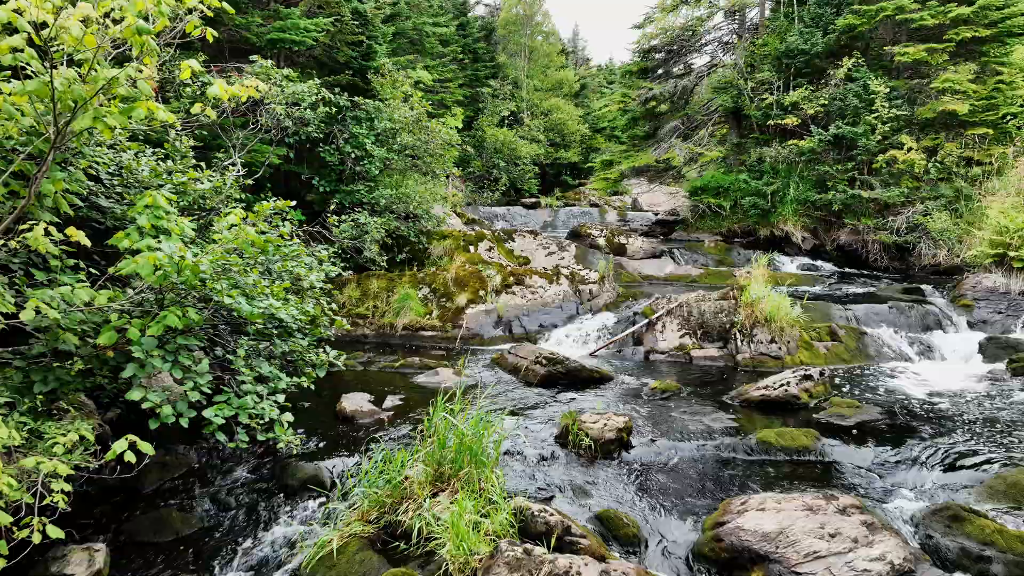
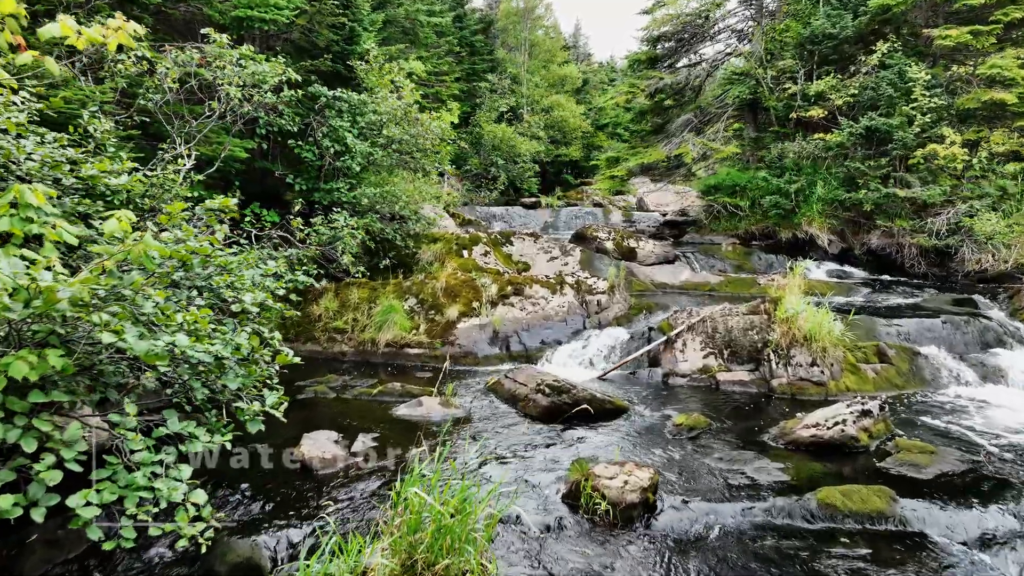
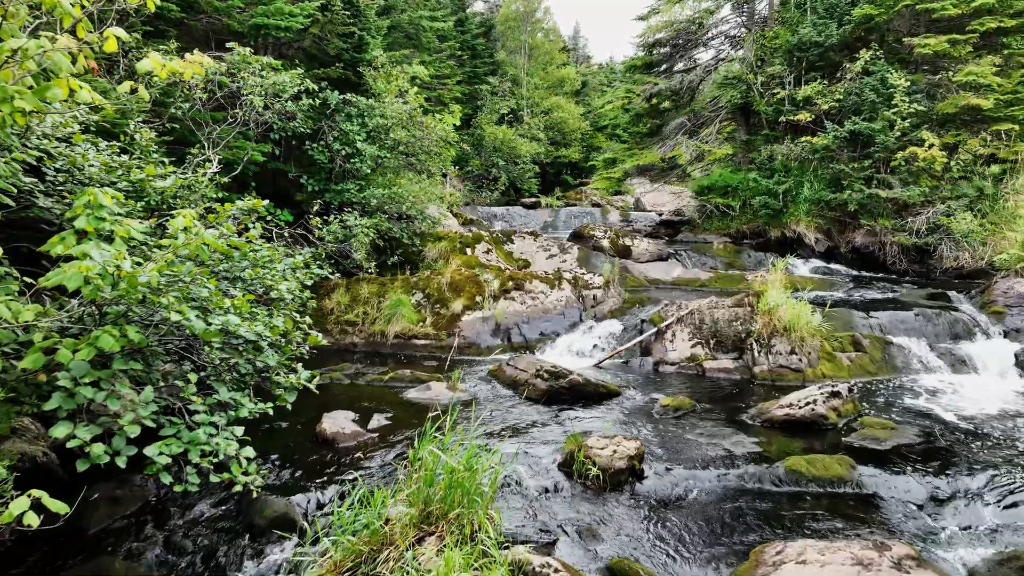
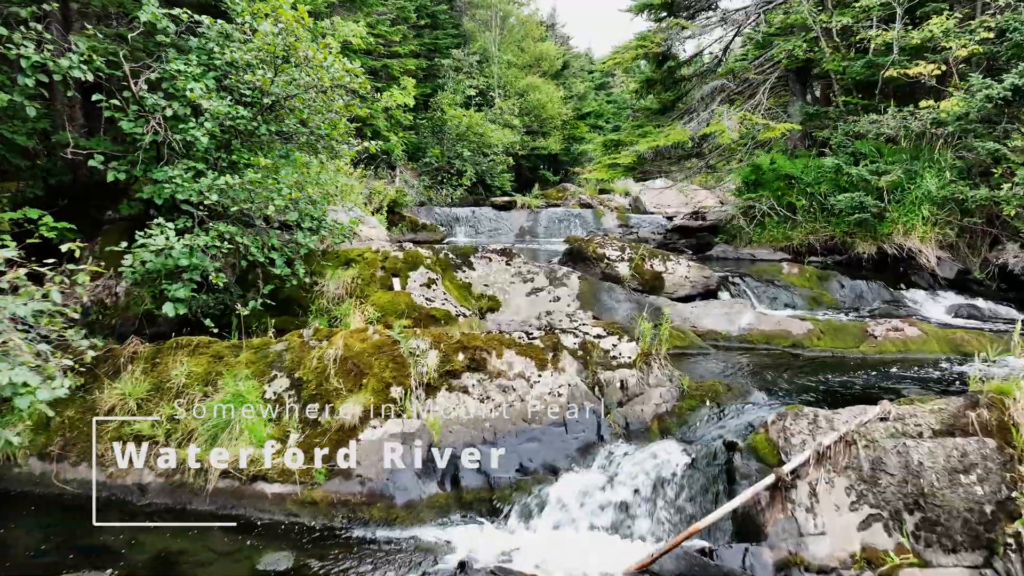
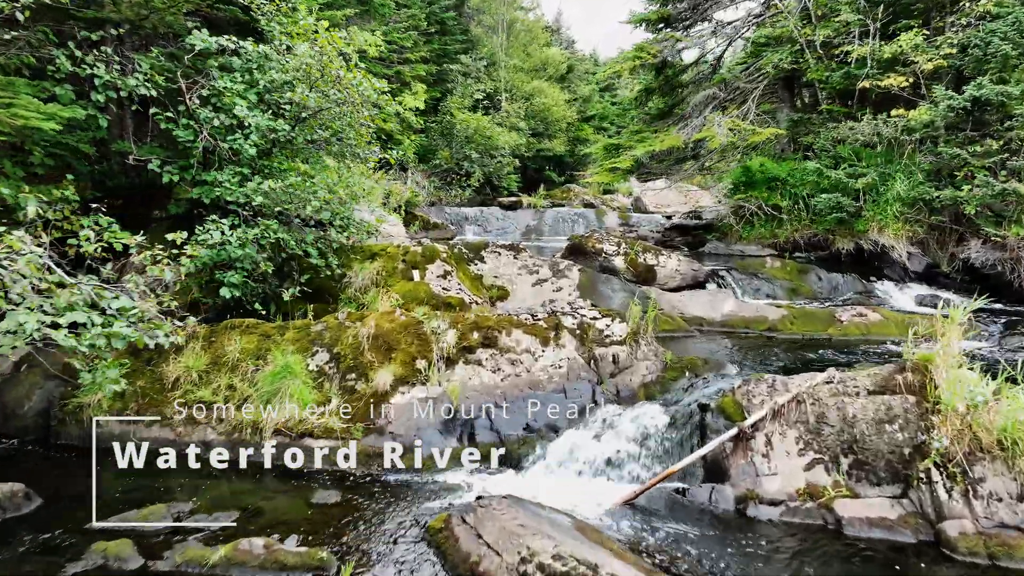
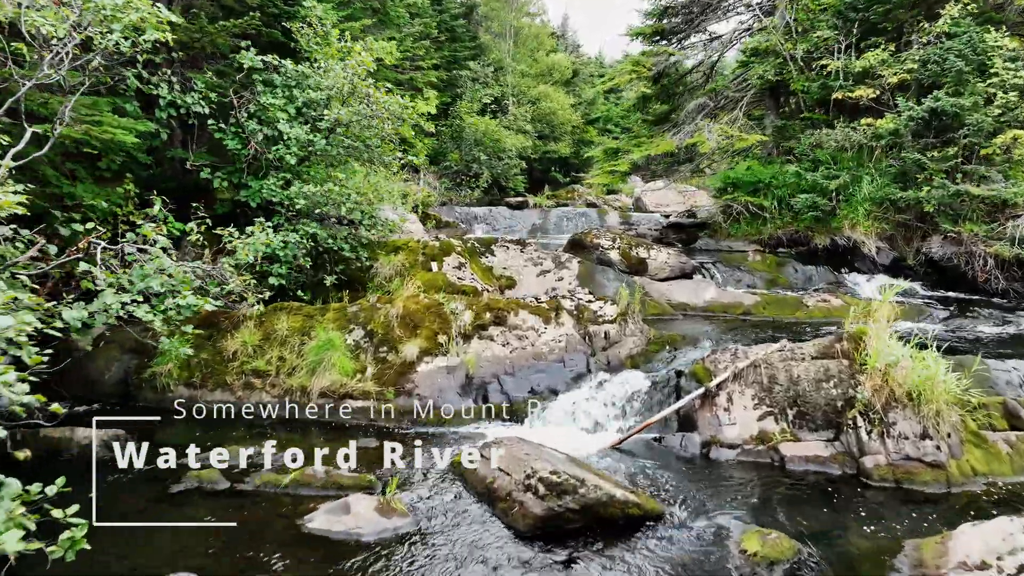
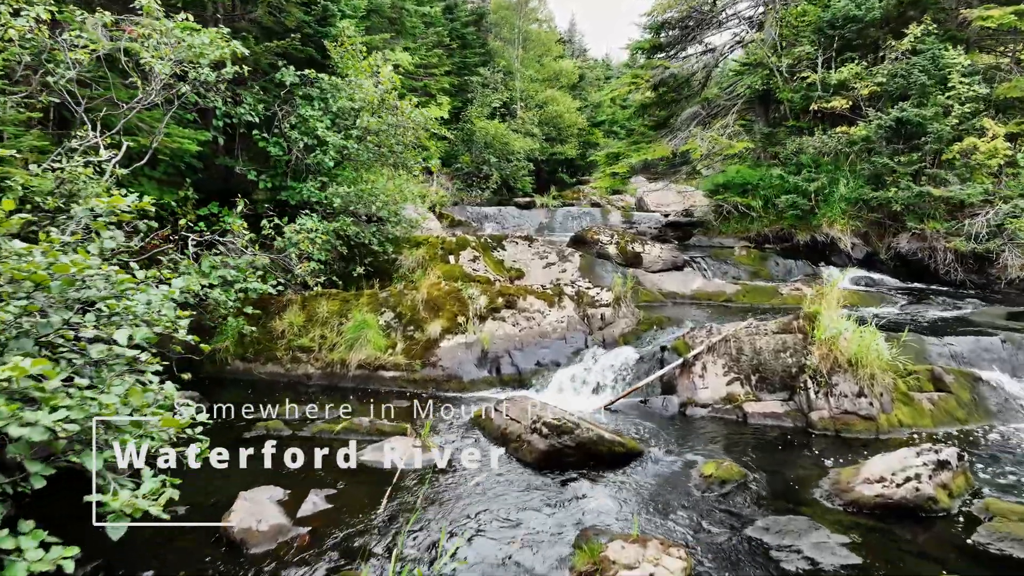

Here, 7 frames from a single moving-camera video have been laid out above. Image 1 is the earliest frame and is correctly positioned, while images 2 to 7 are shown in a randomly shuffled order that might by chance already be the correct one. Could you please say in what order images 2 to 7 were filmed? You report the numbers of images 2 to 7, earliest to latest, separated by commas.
3, 2, 7, 6, 5, 4
